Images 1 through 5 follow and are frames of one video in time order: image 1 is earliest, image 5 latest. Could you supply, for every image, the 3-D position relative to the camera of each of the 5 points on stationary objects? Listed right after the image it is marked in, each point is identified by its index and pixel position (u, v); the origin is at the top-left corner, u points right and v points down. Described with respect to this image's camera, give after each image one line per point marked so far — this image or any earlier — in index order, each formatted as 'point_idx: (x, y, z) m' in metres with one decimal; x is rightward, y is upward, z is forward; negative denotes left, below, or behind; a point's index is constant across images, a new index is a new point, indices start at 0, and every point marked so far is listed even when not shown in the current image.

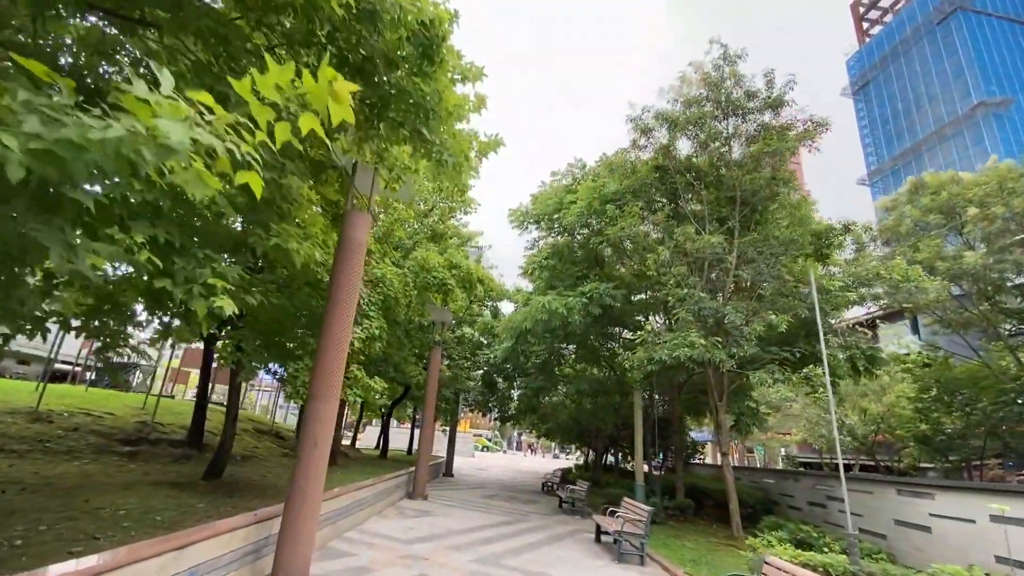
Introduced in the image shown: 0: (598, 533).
0: (+1.9, -5.4, +10.8) m
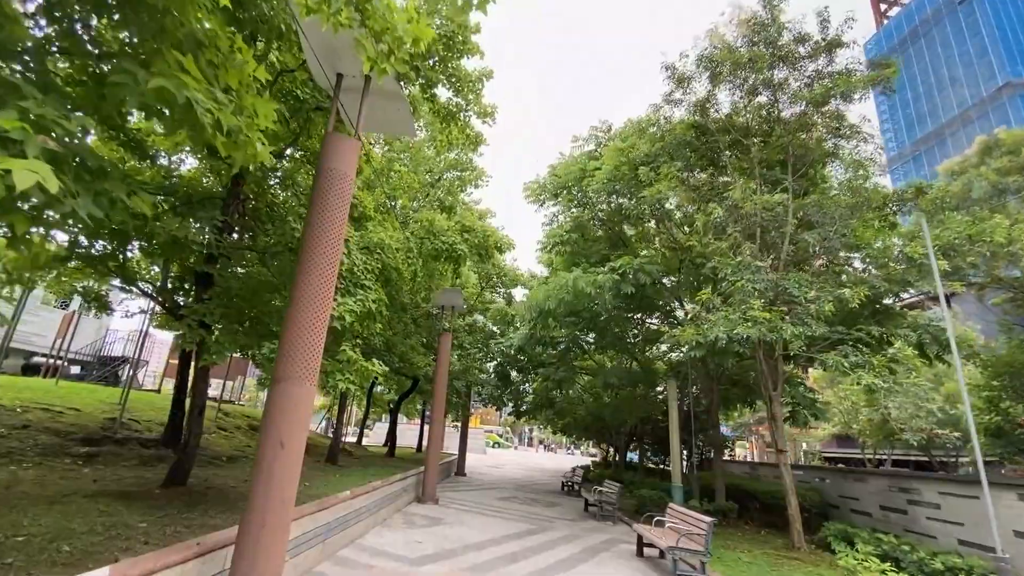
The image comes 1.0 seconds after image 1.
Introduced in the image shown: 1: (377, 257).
0: (+2.4, -4.8, +9.1) m
1: (-2.1, +0.5, +7.7) m
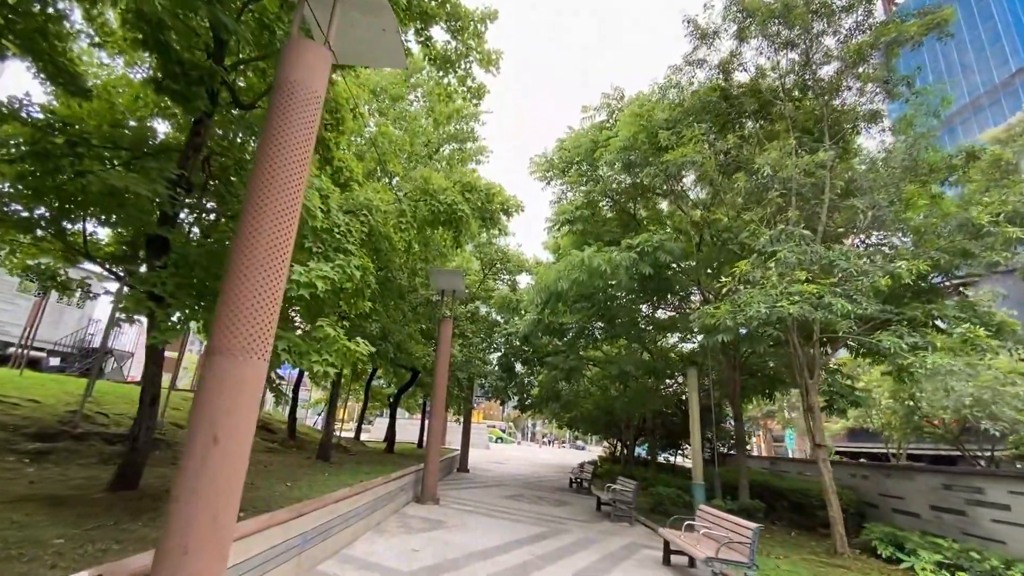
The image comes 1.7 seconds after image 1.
0: (+2.5, -4.3, +8.0) m
1: (-2.0, +0.9, +6.6) m
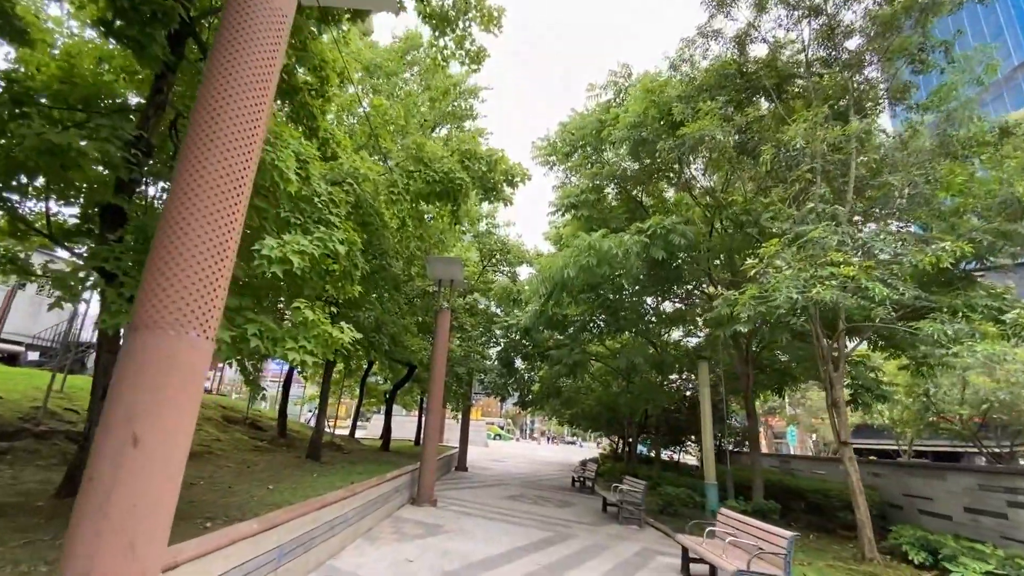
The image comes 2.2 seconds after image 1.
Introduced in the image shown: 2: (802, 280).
0: (+2.6, -4.1, +7.3) m
1: (-1.9, +1.2, +5.8) m
2: (+4.4, +0.1, +7.6) m
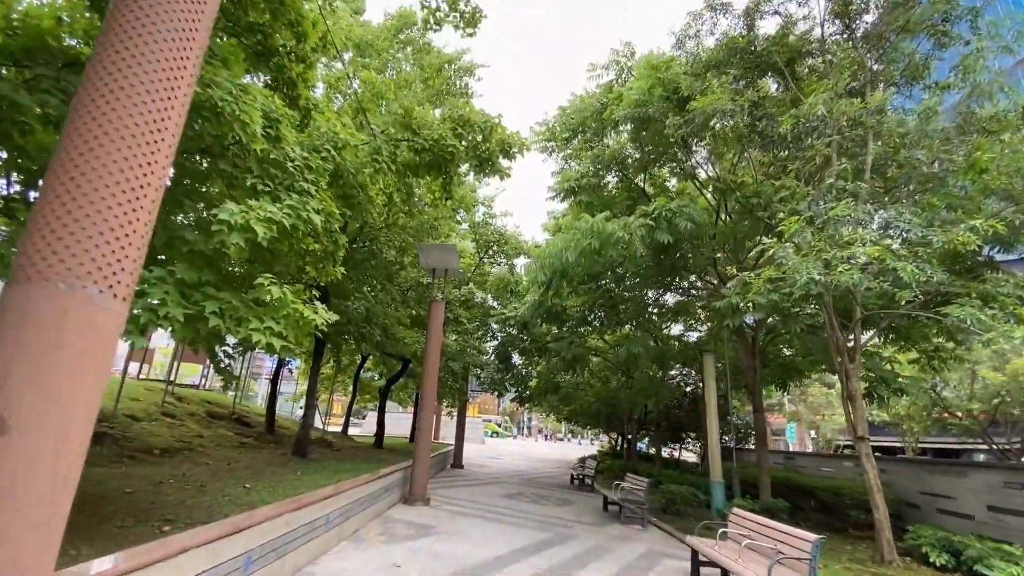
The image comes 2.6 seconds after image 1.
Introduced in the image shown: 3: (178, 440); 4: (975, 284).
0: (+2.6, -3.9, +6.8) m
1: (-2.0, +1.4, +5.3) m
2: (+4.4, +0.4, +7.0) m
3: (-7.1, -3.2, +10.4) m
4: (+7.6, +0.1, +8.0) m
